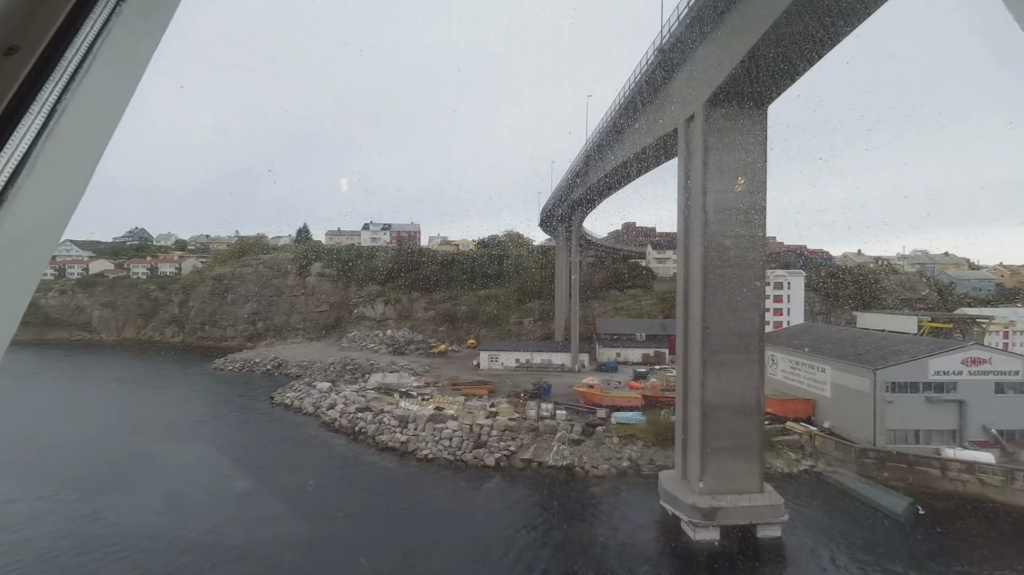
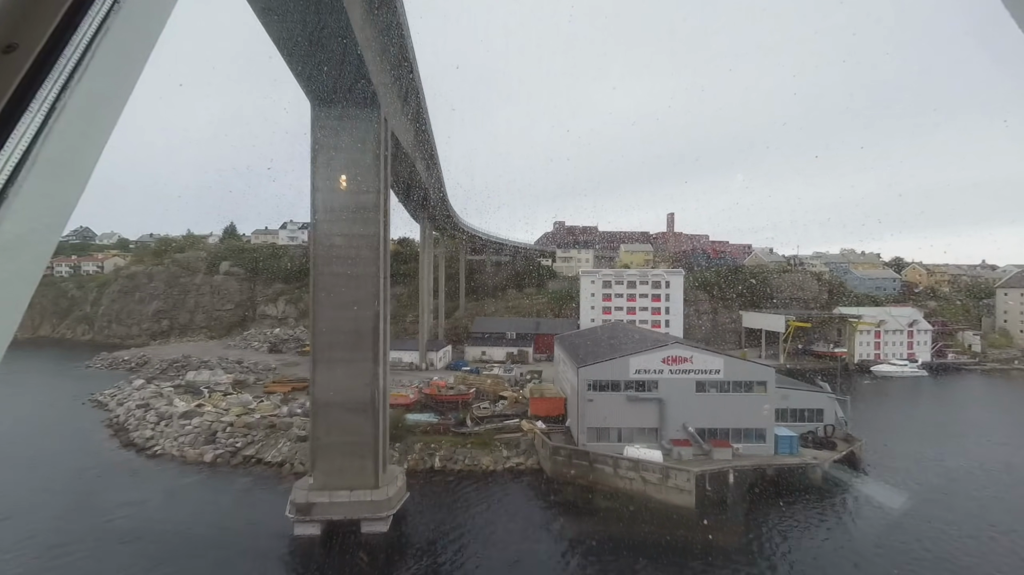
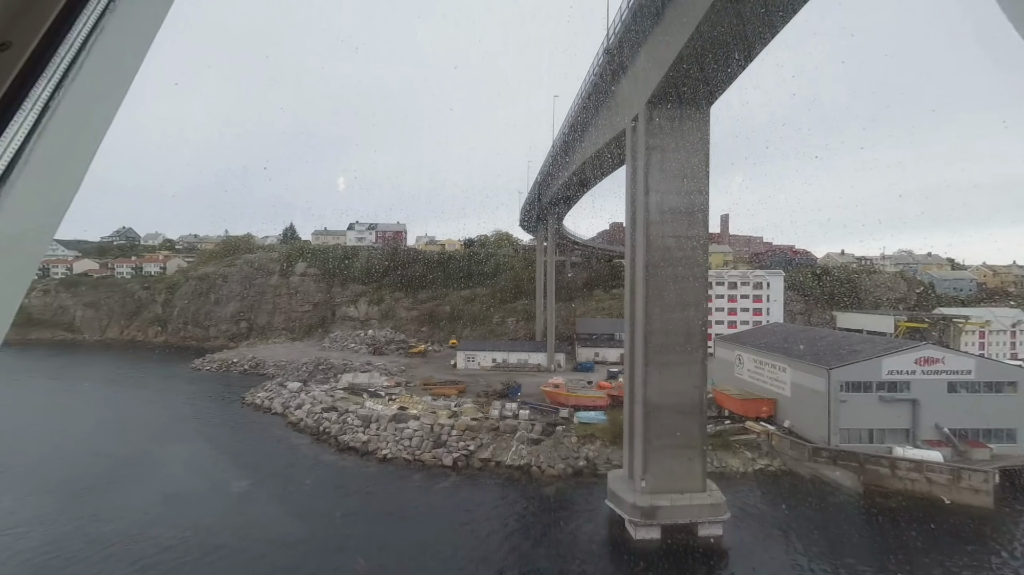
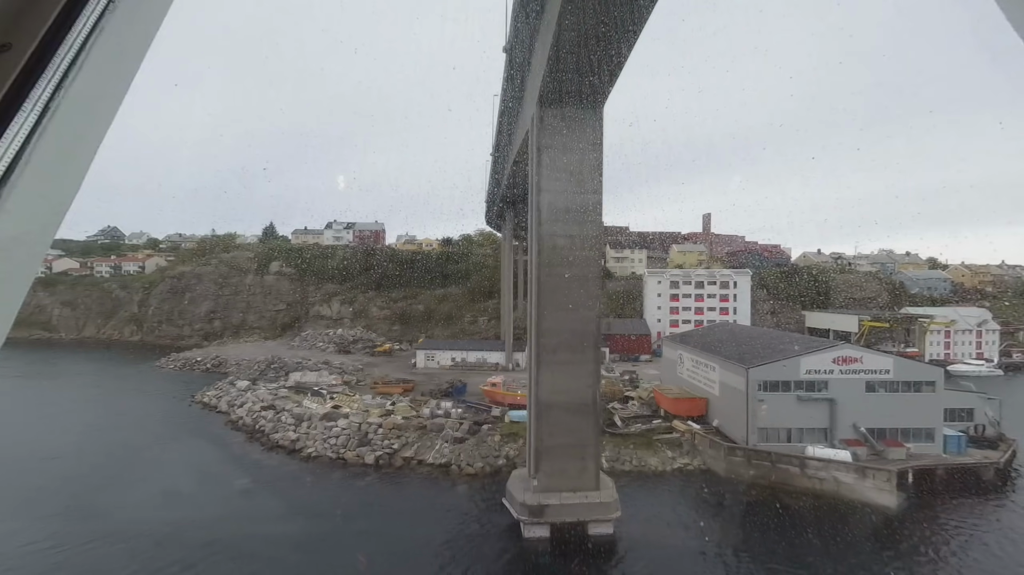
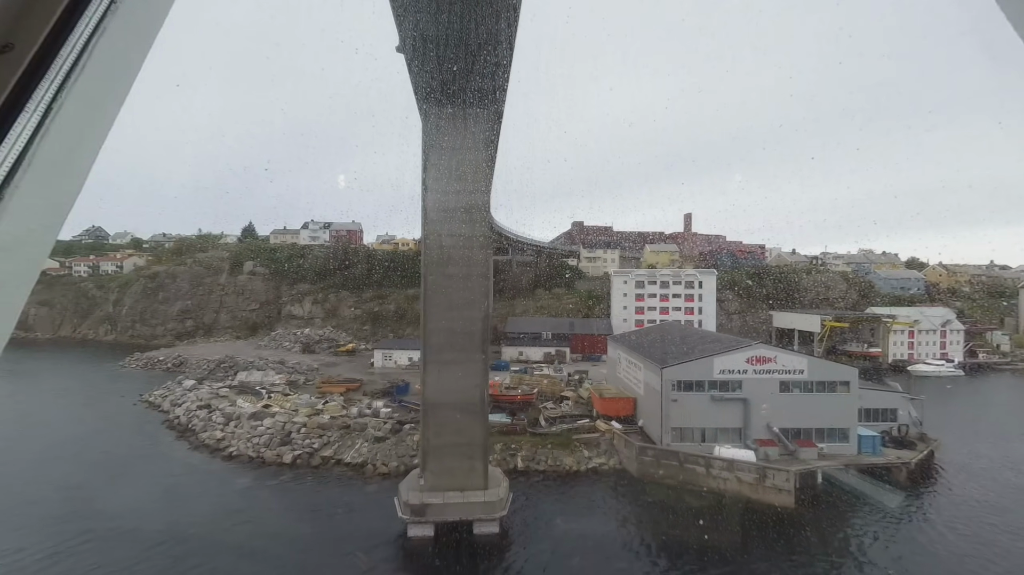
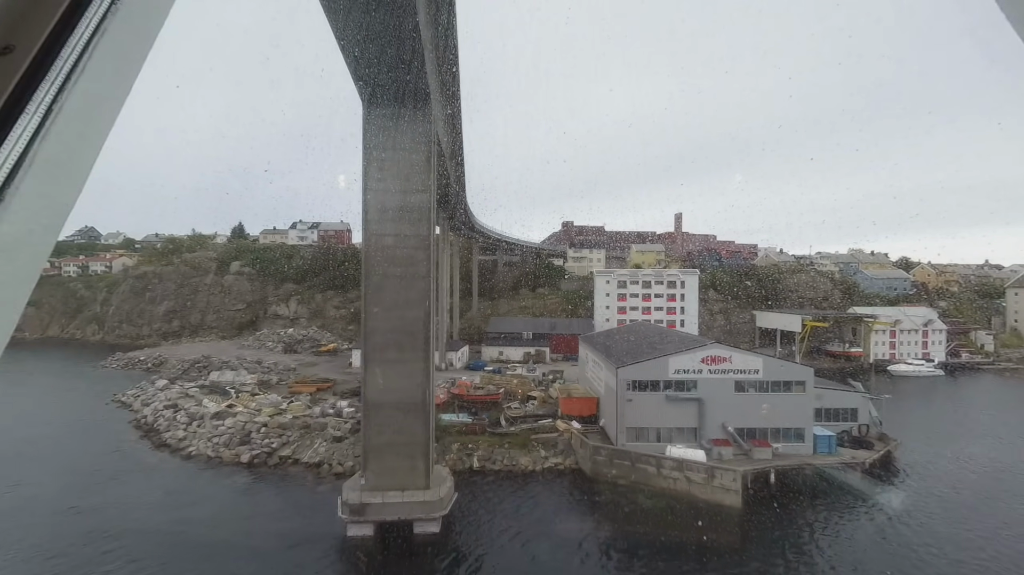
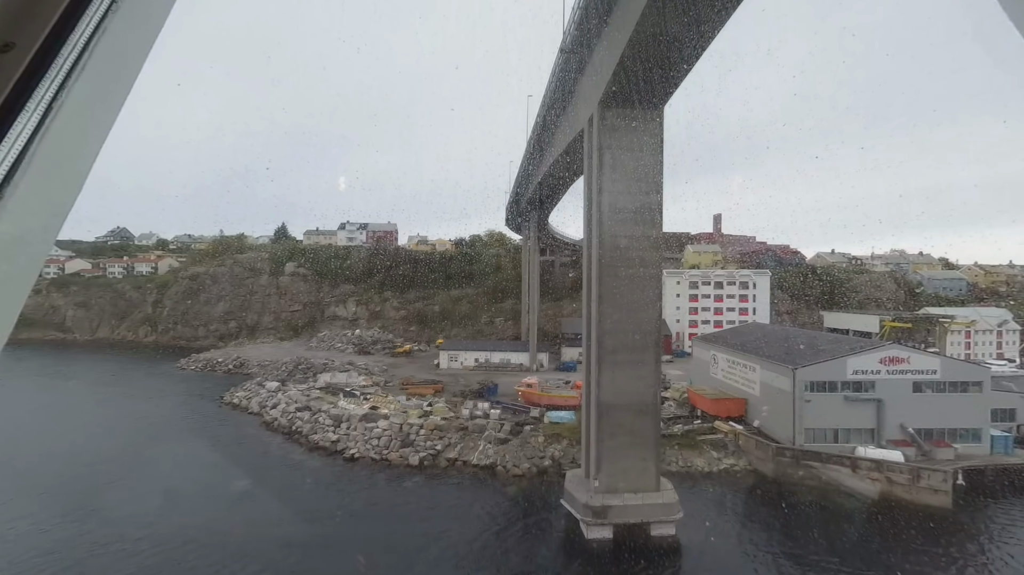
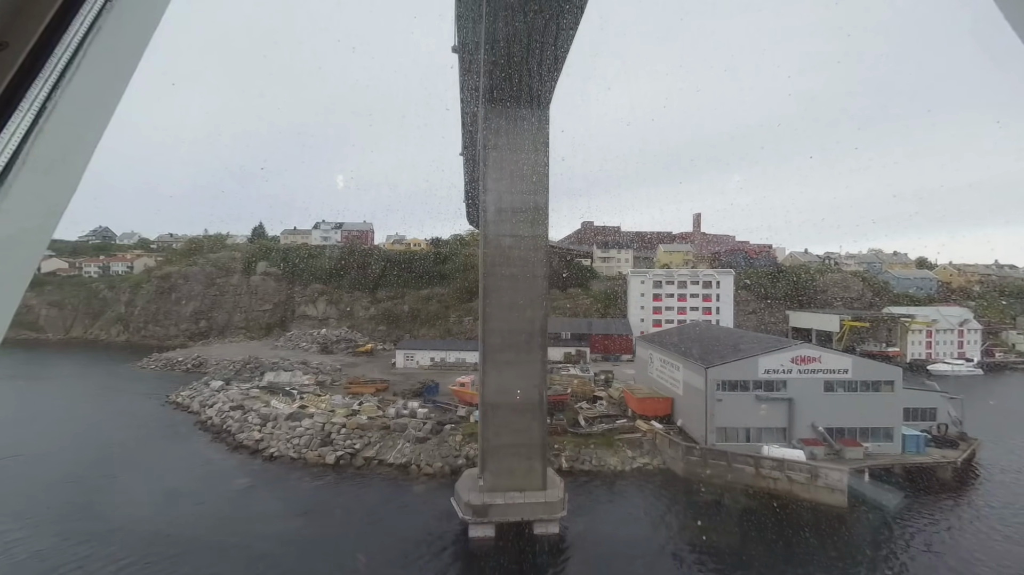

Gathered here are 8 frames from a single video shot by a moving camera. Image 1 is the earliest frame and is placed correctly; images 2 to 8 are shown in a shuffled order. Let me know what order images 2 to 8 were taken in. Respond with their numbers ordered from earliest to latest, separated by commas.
3, 7, 4, 8, 5, 6, 2
